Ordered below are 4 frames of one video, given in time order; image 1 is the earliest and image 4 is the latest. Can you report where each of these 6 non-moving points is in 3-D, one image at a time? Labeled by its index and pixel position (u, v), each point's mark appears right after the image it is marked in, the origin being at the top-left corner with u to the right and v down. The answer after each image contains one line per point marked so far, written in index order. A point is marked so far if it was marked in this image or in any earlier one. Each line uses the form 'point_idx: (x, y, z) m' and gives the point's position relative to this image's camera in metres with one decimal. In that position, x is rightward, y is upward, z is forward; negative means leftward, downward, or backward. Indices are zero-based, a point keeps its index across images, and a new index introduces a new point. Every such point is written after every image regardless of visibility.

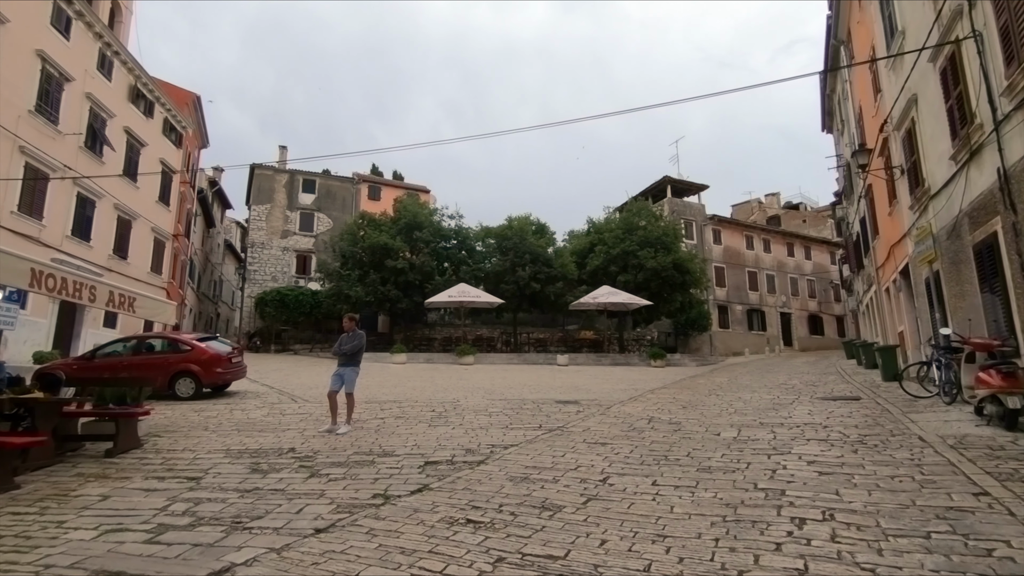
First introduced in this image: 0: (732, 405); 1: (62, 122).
0: (+4.2, -2.2, +10.4) m
1: (-14.0, +5.2, +17.0) m
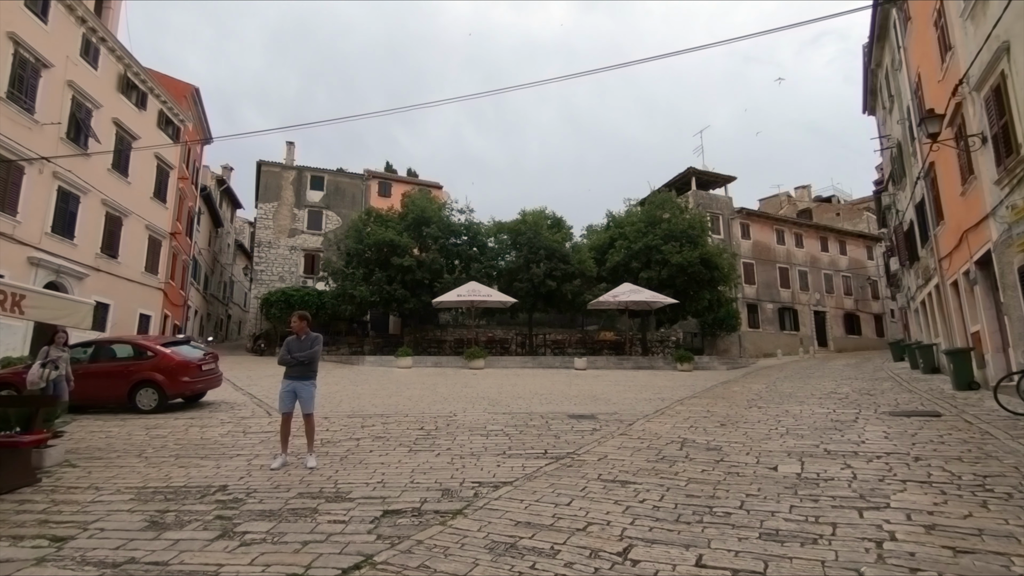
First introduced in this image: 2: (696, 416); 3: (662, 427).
0: (+4.3, -2.1, +8.6) m
1: (-13.8, +5.2, +15.9) m
2: (+3.3, -2.3, +9.7) m
3: (+2.4, -2.2, +8.8) m
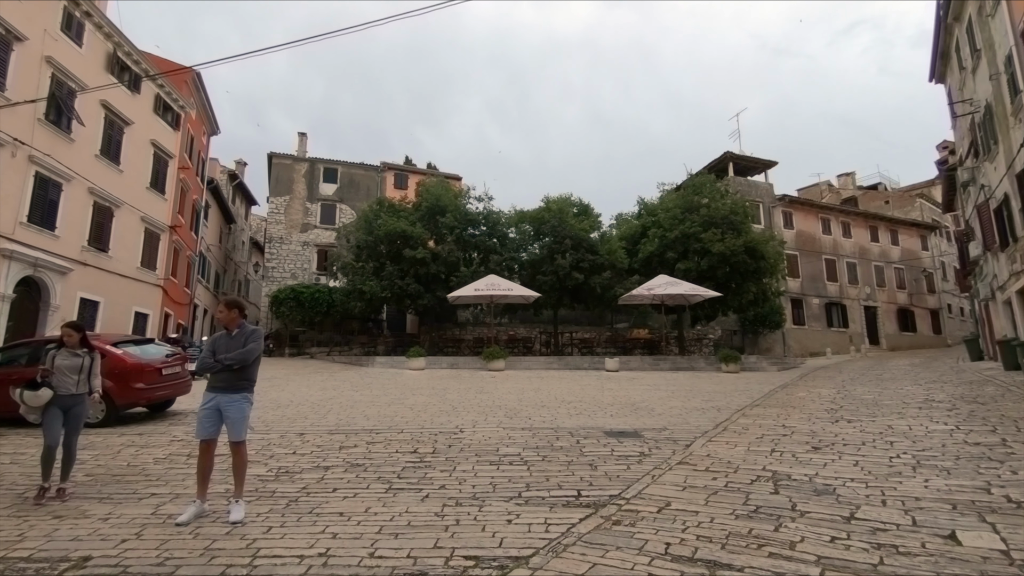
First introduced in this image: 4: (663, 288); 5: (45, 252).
0: (+4.5, -1.8, +6.4) m
1: (-13.3, +5.3, +14.5) m
2: (+3.6, -2.0, +7.5) m
3: (+2.7, -2.0, +6.6) m
4: (+5.4, 0.0, +19.6) m
5: (-13.2, +1.0, +15.5) m
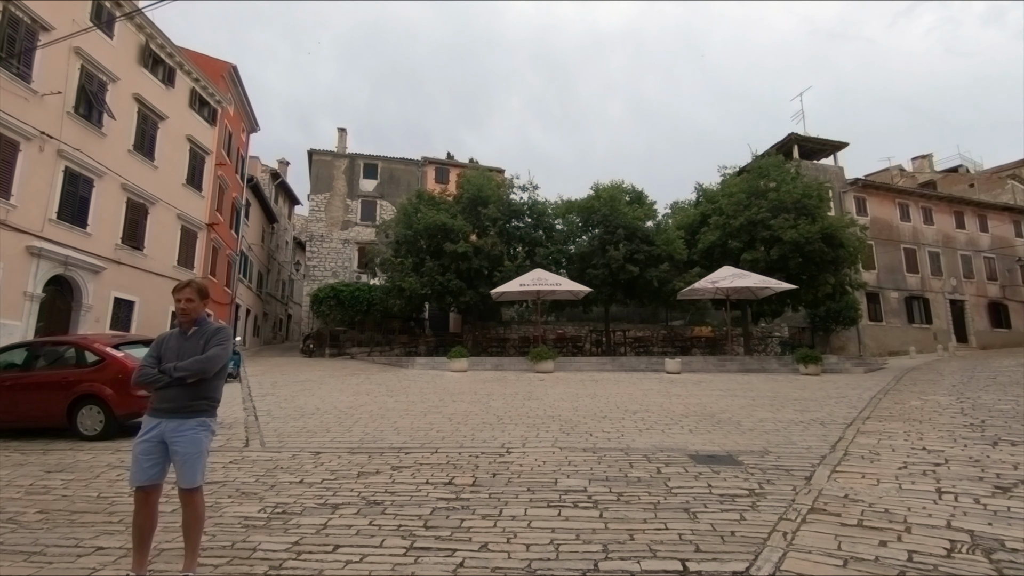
0: (+5.1, -1.6, +4.4) m
1: (-12.1, +5.3, +13.9) m
2: (+4.2, -1.8, +5.6) m
3: (+3.2, -1.8, +4.8) m
4: (+7.0, +0.2, +17.5) m
5: (-11.9, +1.0, +14.9) m
